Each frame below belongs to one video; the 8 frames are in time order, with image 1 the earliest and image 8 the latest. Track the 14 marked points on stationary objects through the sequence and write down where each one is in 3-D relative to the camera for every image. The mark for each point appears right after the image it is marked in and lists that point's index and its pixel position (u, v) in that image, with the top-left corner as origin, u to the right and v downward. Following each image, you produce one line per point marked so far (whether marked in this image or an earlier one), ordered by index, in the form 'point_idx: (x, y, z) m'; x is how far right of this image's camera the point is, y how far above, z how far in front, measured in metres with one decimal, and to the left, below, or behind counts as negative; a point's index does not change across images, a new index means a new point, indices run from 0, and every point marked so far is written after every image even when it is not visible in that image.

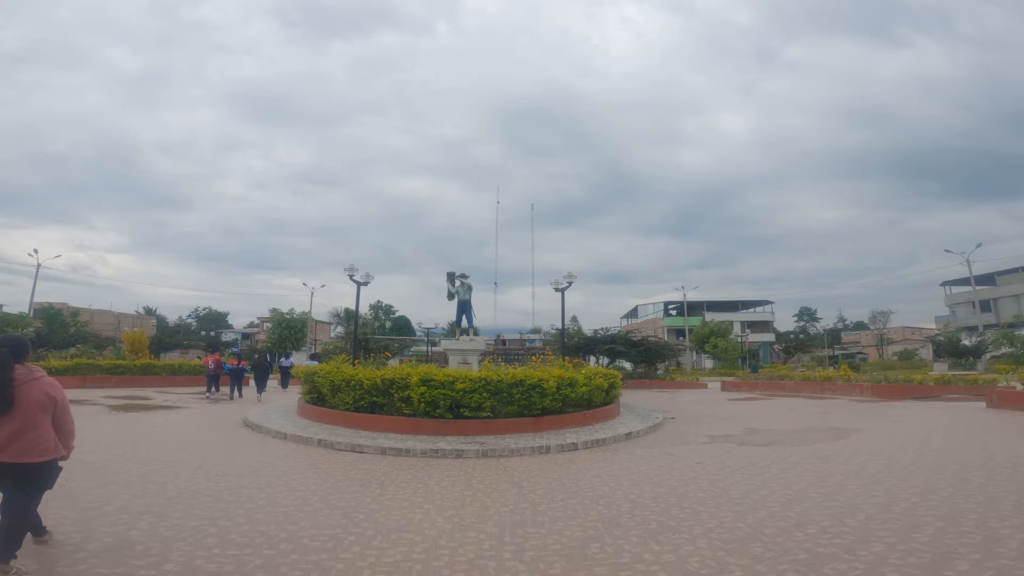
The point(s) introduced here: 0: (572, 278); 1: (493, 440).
0: (+1.6, +0.2, +15.5) m
1: (-0.3, -2.3, +8.9) m
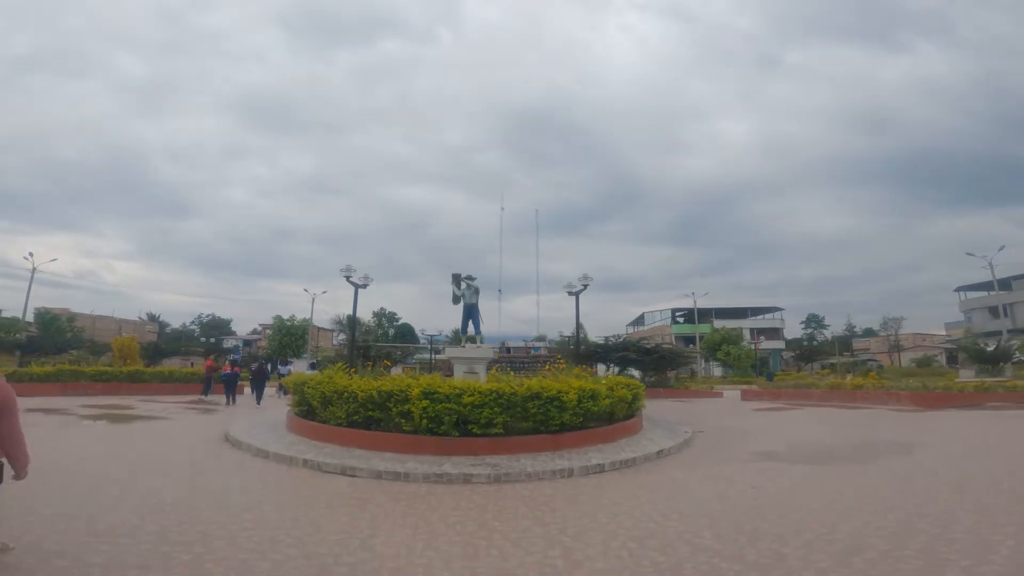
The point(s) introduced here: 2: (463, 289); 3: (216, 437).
0: (+1.9, +0.1, +14.3) m
1: (-0.1, -2.3, +7.7) m
2: (-1.1, -0.1, +13.8) m
3: (-5.1, -2.5, +10.1) m
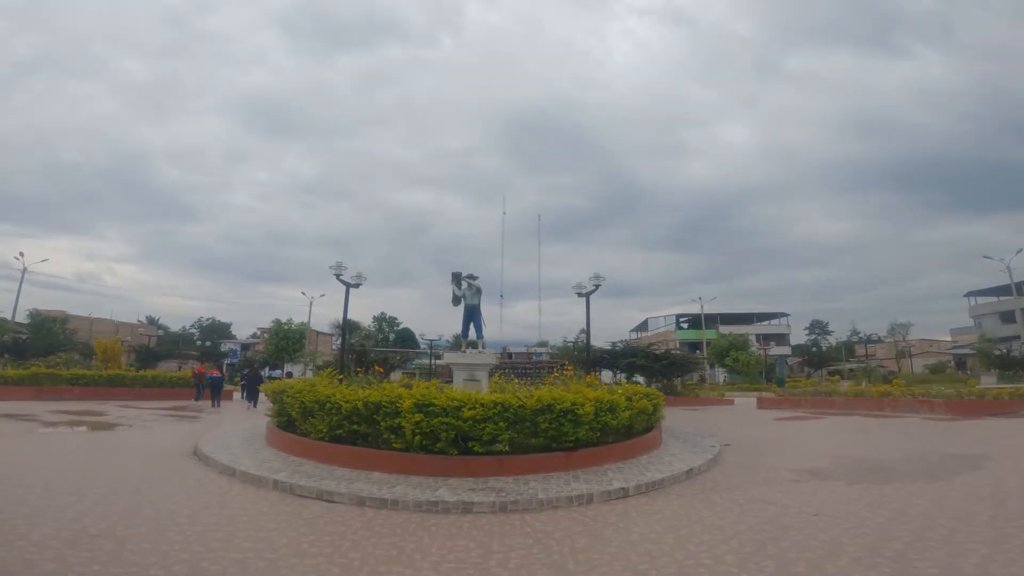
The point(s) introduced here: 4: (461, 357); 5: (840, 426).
0: (+2.0, +0.1, +13.2) m
1: (0.0, -2.2, +6.6) m
2: (-1.0, -0.1, +12.7) m
3: (-5.0, -2.4, +8.9) m
4: (-0.9, -1.3, +10.7) m
5: (+7.6, -3.2, +13.6) m
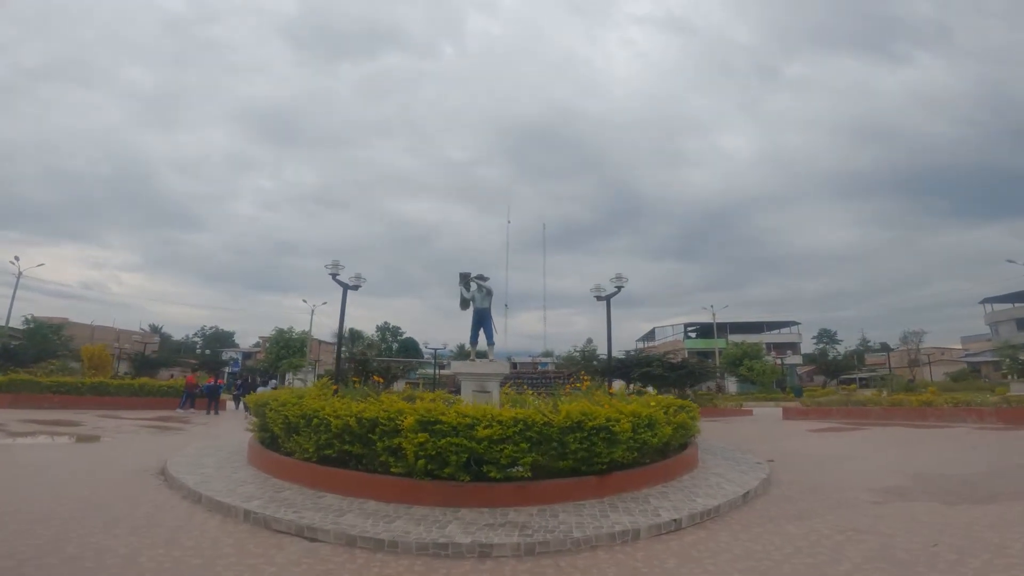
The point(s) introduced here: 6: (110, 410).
0: (+2.3, +0.1, +12.0) m
1: (+0.2, -2.1, +5.4) m
2: (-0.7, -0.1, +11.5) m
3: (-4.8, -2.4, +7.8) m
4: (-0.7, -1.3, +9.5) m
5: (+7.9, -3.2, +12.3) m
6: (-12.3, -3.7, +17.9) m
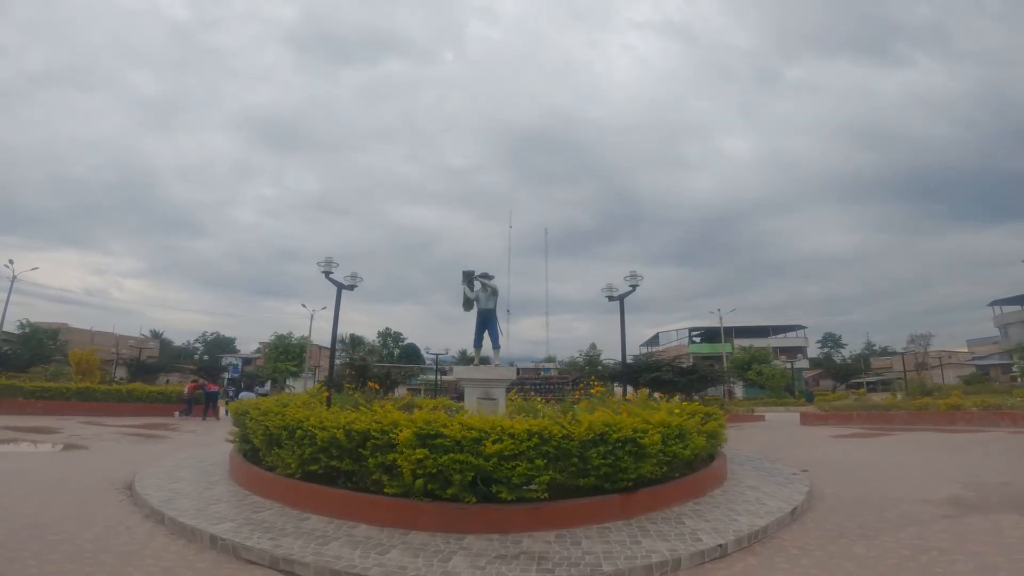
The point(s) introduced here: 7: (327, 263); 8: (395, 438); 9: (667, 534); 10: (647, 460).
0: (+2.4, +0.2, +11.2) m
1: (+0.3, -2.0, +4.6) m
2: (-0.6, 0.0, +10.8) m
3: (-4.7, -2.3, +7.0) m
4: (-0.6, -1.2, +8.7) m
5: (+8.0, -3.1, +11.5) m
6: (-12.1, -3.7, +17.1) m
7: (-3.6, +0.5, +11.3) m
8: (-1.0, -1.3, +5.0) m
9: (+1.3, -2.1, +5.0) m
10: (+1.3, -1.6, +5.4) m
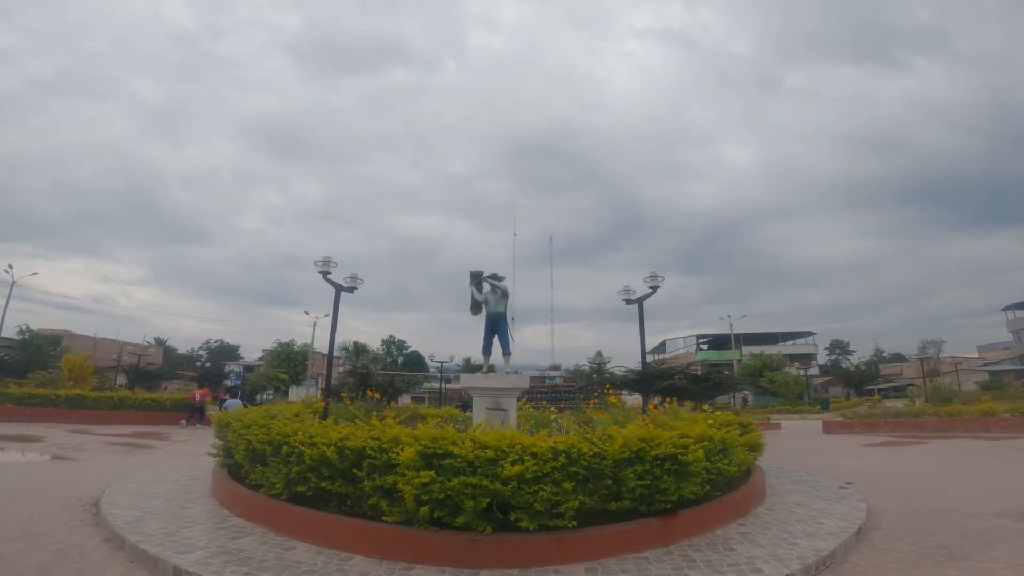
0: (+2.6, +0.2, +10.4) m
1: (+0.5, -2.0, +3.8) m
2: (-0.4, 0.0, +10.0) m
3: (-4.5, -2.3, +6.2) m
4: (-0.4, -1.2, +8.0) m
5: (+8.2, -3.1, +10.7) m
6: (-11.9, -3.8, +16.4) m
7: (-3.4, +0.5, +10.6) m
8: (-0.8, -1.2, +4.2) m
9: (+1.5, -2.0, +4.2) m
10: (+1.4, -1.5, +4.6) m
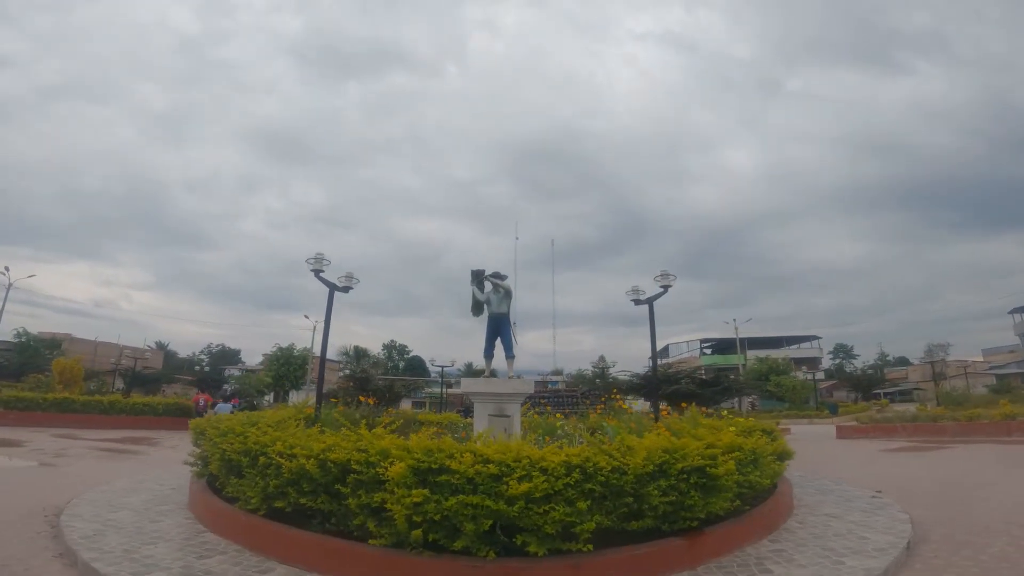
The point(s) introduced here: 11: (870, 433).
0: (+2.6, +0.2, +9.9) m
1: (+0.5, -1.9, +3.2) m
2: (-0.4, 0.0, +9.5) m
3: (-4.5, -2.2, +5.7) m
4: (-0.3, -1.2, +7.4) m
5: (+8.3, -3.1, +10.1) m
6: (-11.8, -3.9, +15.9) m
7: (-3.3, +0.5, +10.1) m
8: (-0.8, -1.1, +3.7) m
9: (+1.5, -2.0, +3.7) m
10: (+1.5, -1.5, +4.1) m
11: (+10.0, -4.1, +16.5) m
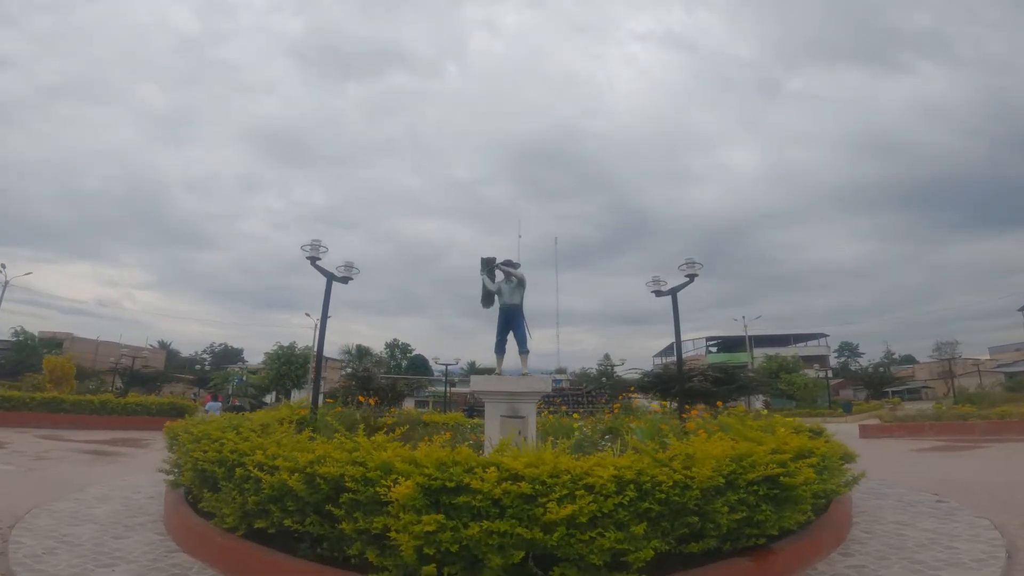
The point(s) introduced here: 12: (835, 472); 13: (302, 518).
0: (+2.8, +0.4, +9.2) m
1: (+0.7, -1.8, +2.5) m
2: (-0.2, +0.1, +8.8) m
3: (-4.3, -2.1, +5.0) m
4: (-0.2, -1.0, +6.7) m
5: (+8.5, -2.9, +9.4) m
6: (-11.6, -3.7, +15.2) m
7: (-3.1, +0.6, +9.4) m
8: (-0.6, -1.0, +3.0) m
9: (+1.7, -1.8, +2.9) m
10: (+1.6, -1.3, +3.4) m
11: (+10.2, -3.9, +15.7) m
12: (+2.3, -1.3, +4.1) m
13: (-1.2, -1.3, +3.3) m
